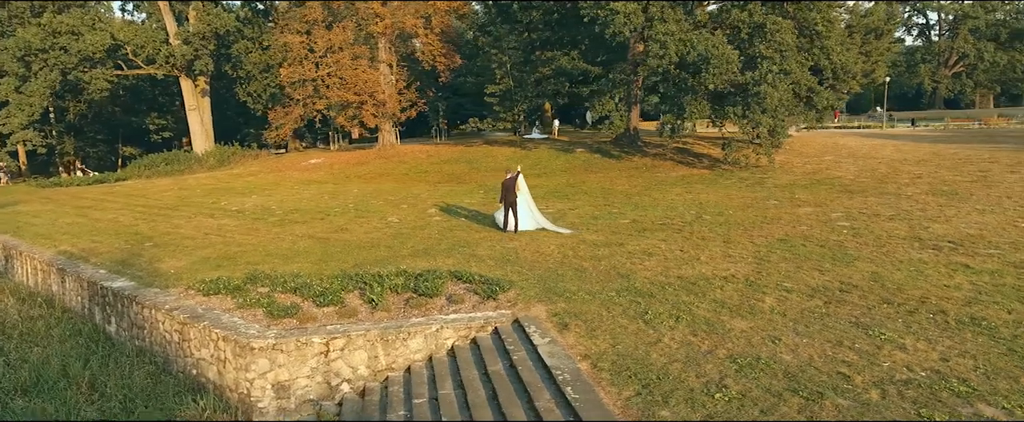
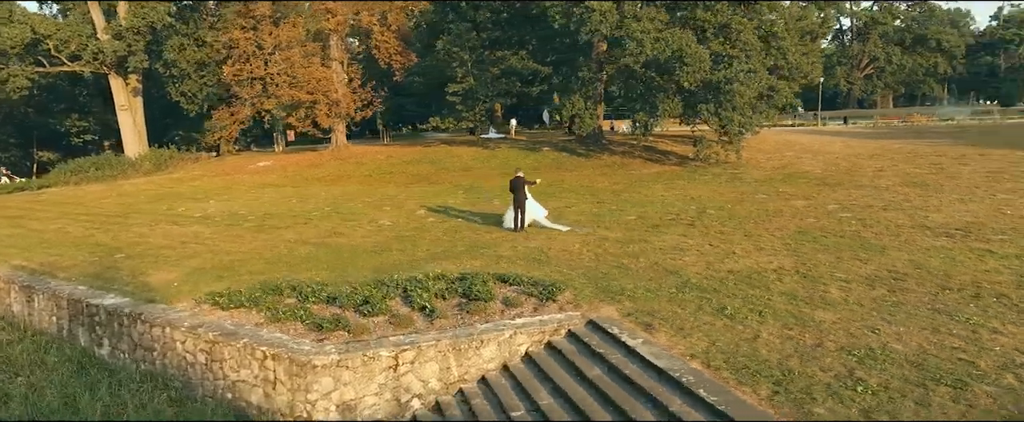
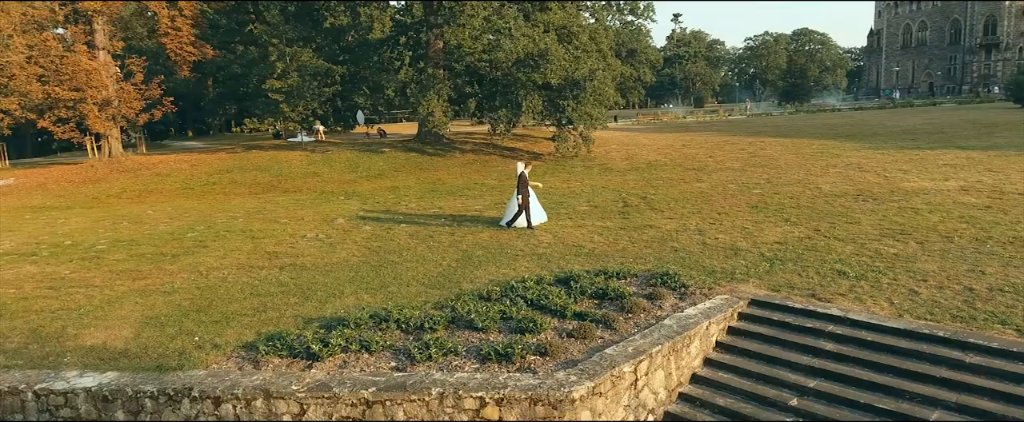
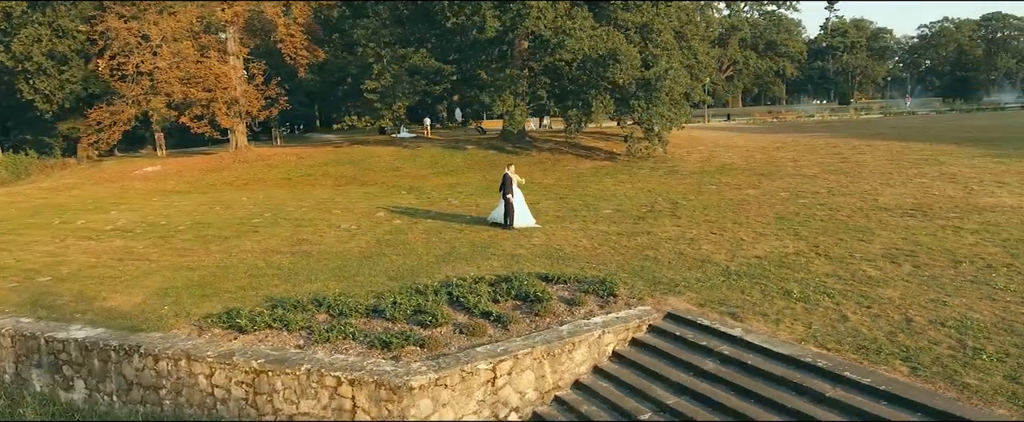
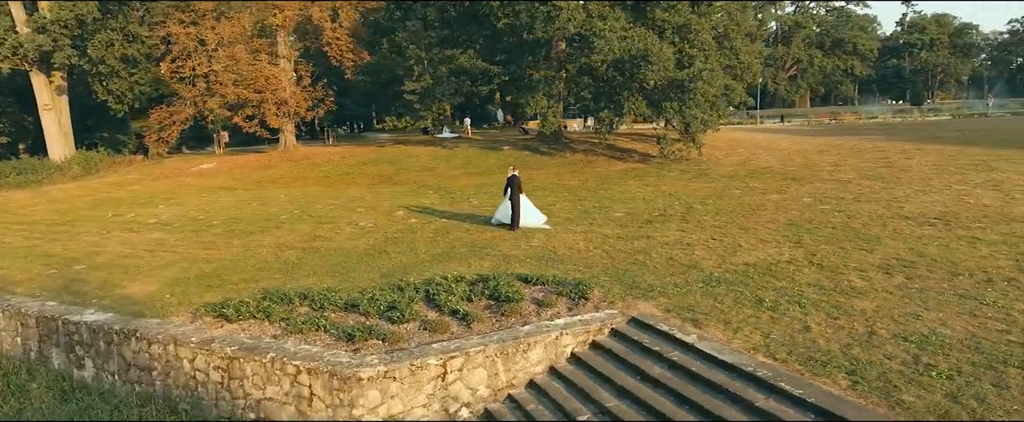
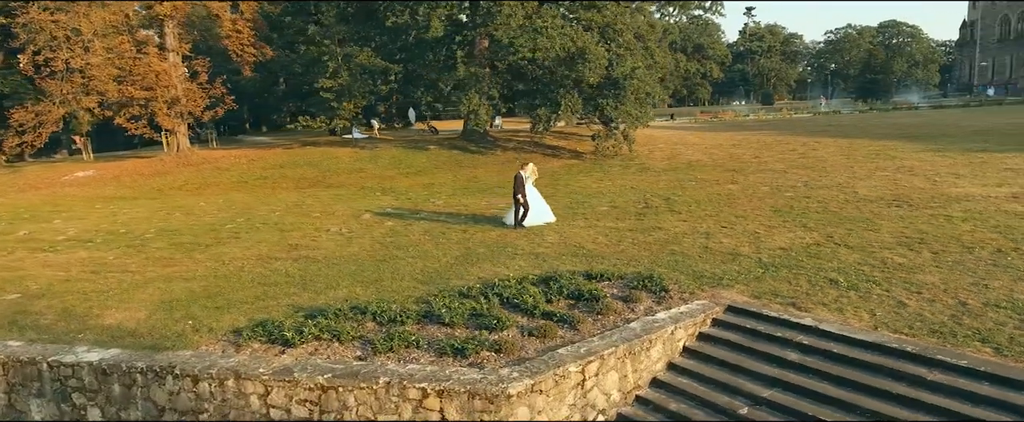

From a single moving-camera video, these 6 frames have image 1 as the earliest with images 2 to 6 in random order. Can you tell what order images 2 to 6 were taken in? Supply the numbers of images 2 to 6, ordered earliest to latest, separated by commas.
2, 5, 4, 6, 3
